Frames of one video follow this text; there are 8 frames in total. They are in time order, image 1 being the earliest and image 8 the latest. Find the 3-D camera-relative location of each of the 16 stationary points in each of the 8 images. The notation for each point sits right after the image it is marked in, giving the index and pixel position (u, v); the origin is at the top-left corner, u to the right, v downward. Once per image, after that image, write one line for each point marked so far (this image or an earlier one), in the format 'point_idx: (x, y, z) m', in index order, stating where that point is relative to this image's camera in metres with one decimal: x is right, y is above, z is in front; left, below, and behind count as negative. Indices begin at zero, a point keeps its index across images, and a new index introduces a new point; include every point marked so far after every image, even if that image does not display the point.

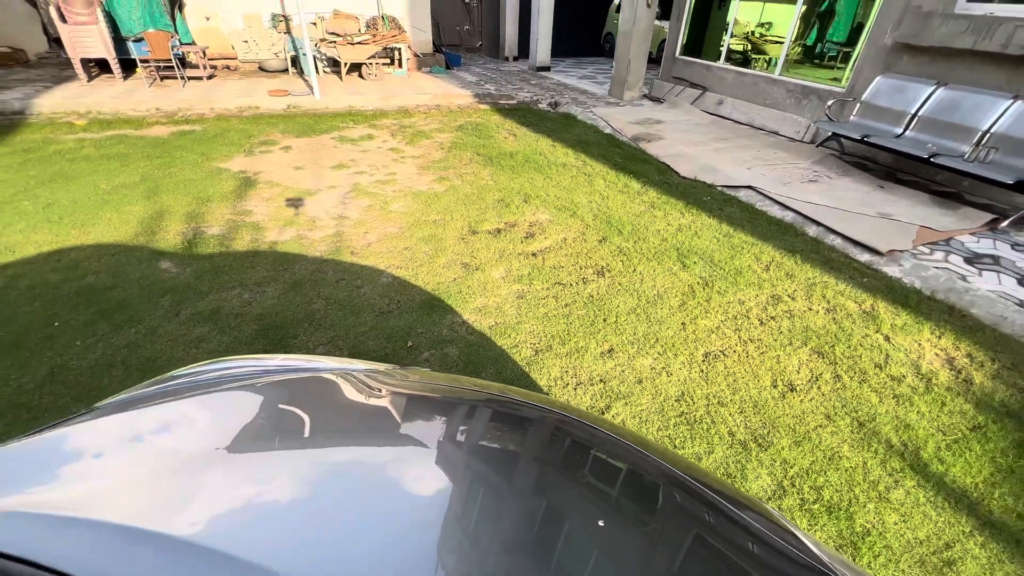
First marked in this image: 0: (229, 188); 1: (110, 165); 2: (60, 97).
0: (-2.3, +0.8, +3.7) m
1: (-3.6, +1.1, +4.1) m
2: (-5.6, +2.4, +5.7) m
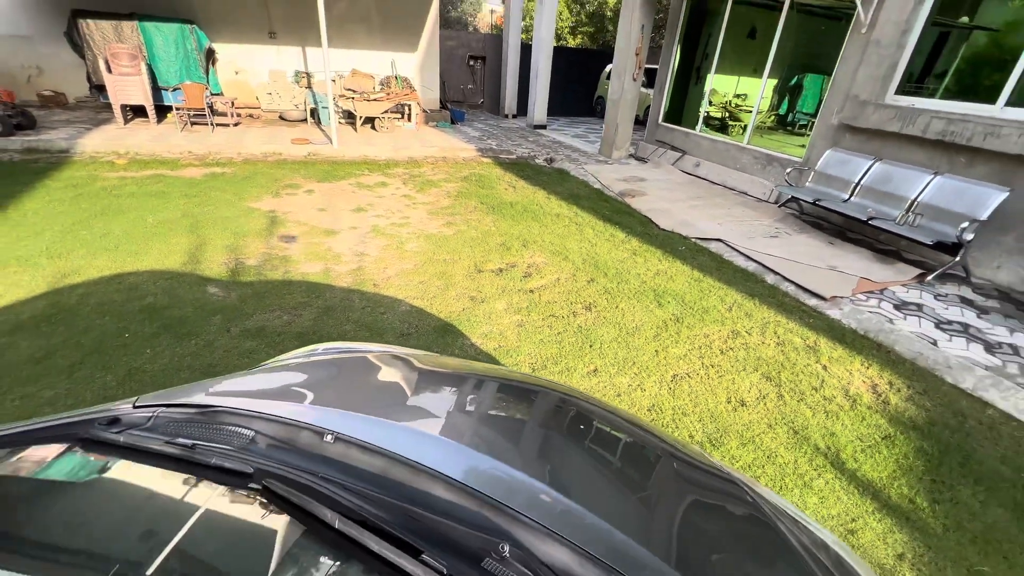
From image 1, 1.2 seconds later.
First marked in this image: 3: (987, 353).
0: (-2.3, +0.6, +4.2) m
1: (-3.6, +0.9, +4.6) m
2: (-5.6, +2.1, +6.2) m
3: (+2.9, -0.4, +2.8) m
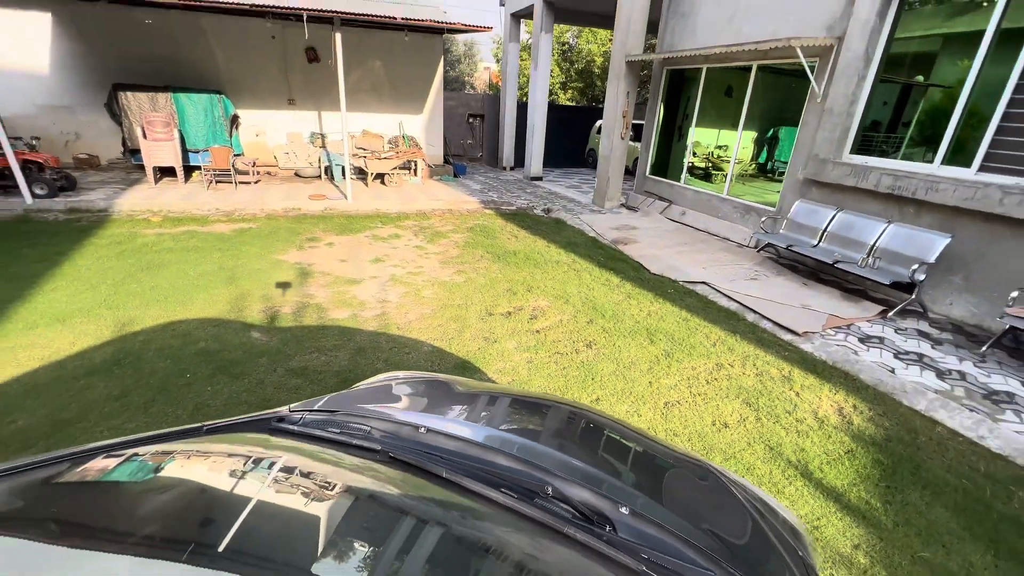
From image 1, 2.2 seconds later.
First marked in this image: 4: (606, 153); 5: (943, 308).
0: (-2.3, +0.1, +4.7) m
1: (-3.6, +0.4, +5.0) m
2: (-5.6, +1.4, +6.8) m
3: (+3.0, -0.6, +3.2) m
4: (+1.7, +2.4, +8.0) m
5: (+4.0, -0.2, +4.2) m
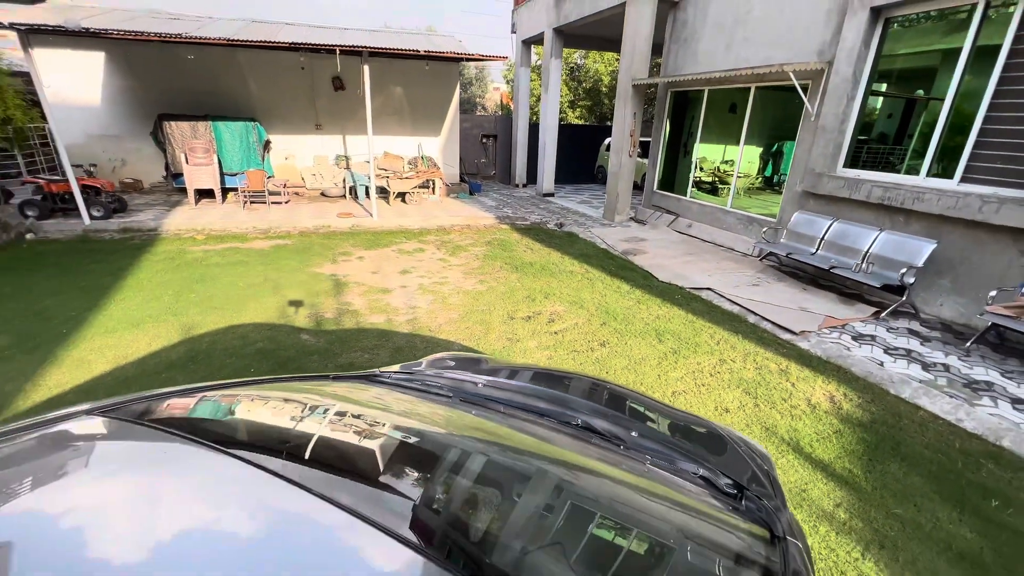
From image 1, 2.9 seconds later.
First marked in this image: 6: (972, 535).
0: (-2.1, 0.0, +5.1) m
1: (-3.4, +0.2, +5.5) m
2: (-5.4, +1.1, +7.4) m
3: (+3.2, -0.6, +3.5) m
4: (+1.9, +2.2, +8.4) m
5: (+4.2, -0.2, +4.5) m
6: (+2.2, -1.2, +2.2) m
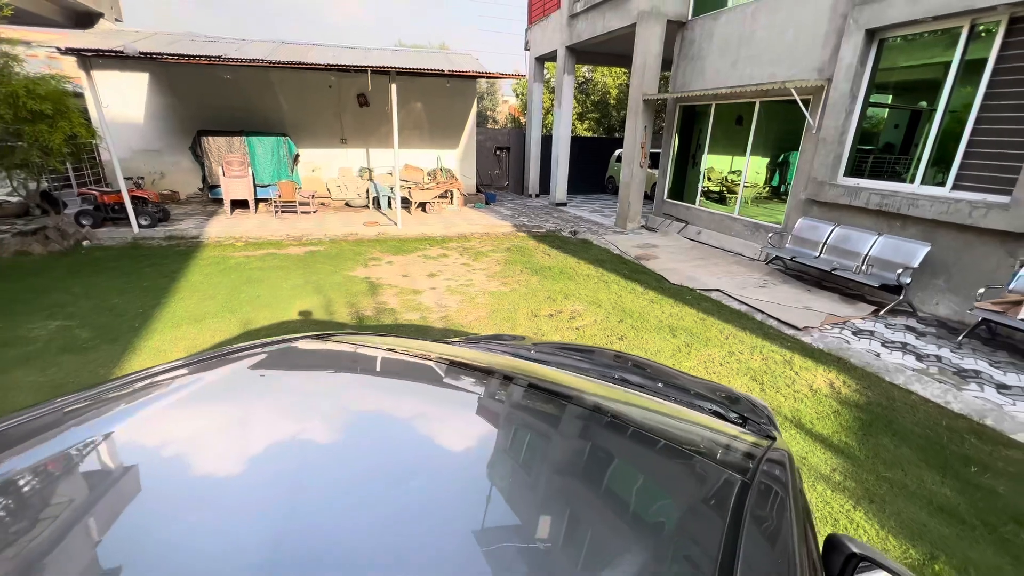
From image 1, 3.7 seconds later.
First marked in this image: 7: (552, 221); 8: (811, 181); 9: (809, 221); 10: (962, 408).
0: (-1.8, 0.0, +5.5) m
1: (-3.1, +0.2, +6.0) m
2: (-5.1, +1.1, +7.9) m
3: (+3.4, -0.6, +3.8) m
4: (+2.2, +2.1, +8.9) m
5: (+4.4, -0.2, +4.8) m
6: (+2.4, -1.1, +2.5) m
7: (+0.8, +1.4, +9.7) m
8: (+3.9, +1.4, +5.9) m
9: (+3.9, +0.9, +5.9) m
10: (+3.2, -0.9, +3.2) m
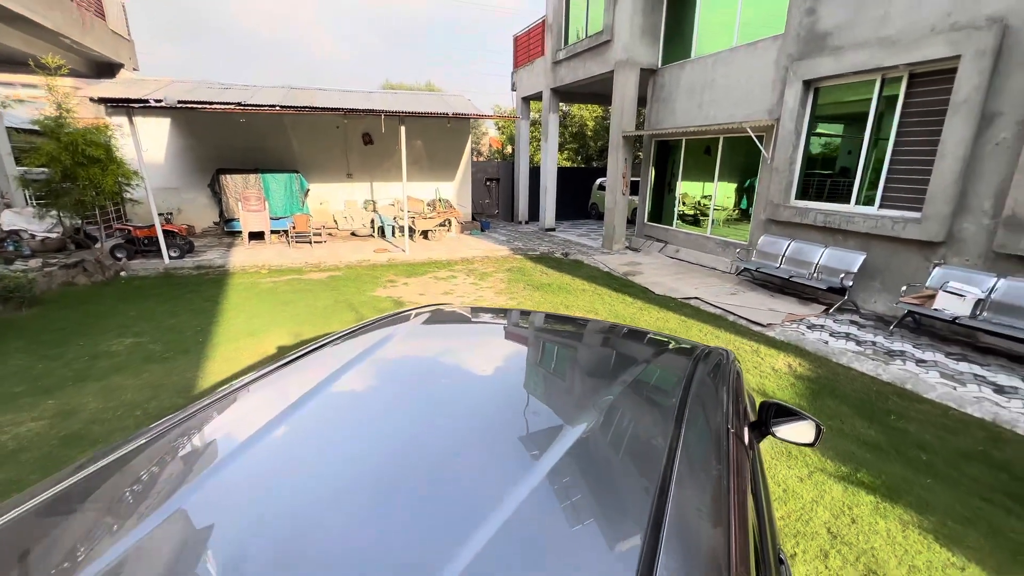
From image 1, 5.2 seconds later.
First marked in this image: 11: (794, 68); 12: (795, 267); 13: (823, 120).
0: (-1.7, -0.2, +6.2) m
1: (-3.0, -0.1, +6.6) m
2: (-5.1, +0.6, +8.5) m
3: (+3.6, -0.6, +4.7) m
4: (+2.1, +1.8, +9.9) m
5: (+4.5, -0.2, +5.7) m
6: (+2.7, -1.1, +3.3) m
7: (+0.7, +1.0, +10.6) m
8: (+3.9, +1.3, +6.9) m
9: (+4.0, +0.8, +6.9) m
10: (+3.4, -0.8, +4.1) m
11: (+4.0, +3.1, +6.3) m
12: (+4.0, +0.3, +6.3) m
13: (+4.3, +2.3, +6.3) m
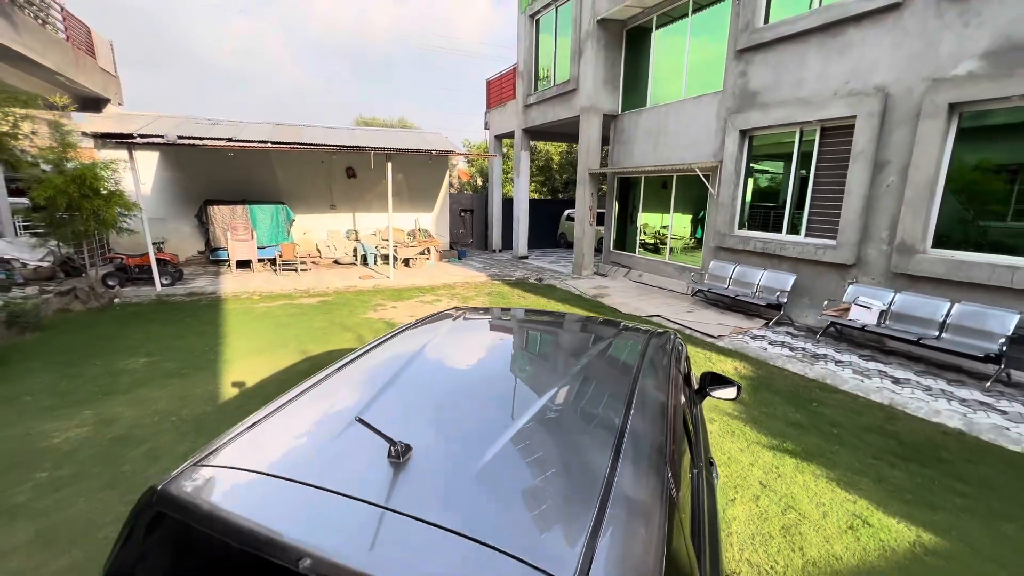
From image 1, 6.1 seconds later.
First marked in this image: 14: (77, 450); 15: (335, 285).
0: (-2.0, -0.6, +6.8) m
1: (-3.3, -0.5, +7.1) m
2: (-5.5, +0.1, +8.8) m
3: (+3.5, -0.8, +5.6) m
4: (+1.6, +1.2, +10.8) m
5: (+4.3, -0.5, +6.7) m
6: (+2.6, -1.2, +4.1) m
7: (+0.2, +0.4, +11.4) m
8: (+3.6, +1.0, +7.9) m
9: (+3.6, +0.5, +7.9) m
10: (+3.3, -1.0, +5.0) m
11: (+3.6, +2.8, +7.5) m
12: (+3.7, 0.0, +7.3) m
13: (+4.0, +2.1, +7.4) m
14: (-3.3, -1.2, +3.4) m
15: (-3.6, +0.1, +9.2) m
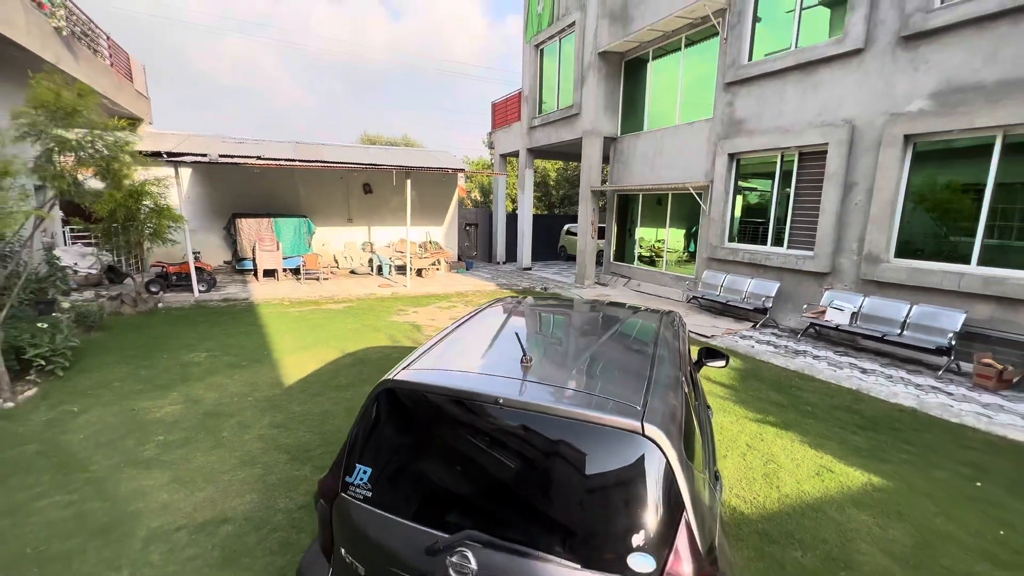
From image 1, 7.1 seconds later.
0: (-1.7, -0.7, +7.5) m
1: (-3.0, -0.6, +7.8) m
2: (-5.3, -0.1, +9.5) m
3: (+3.7, -0.8, +6.4) m
4: (+1.8, +1.0, +11.6) m
5: (+4.6, -0.6, +7.5) m
6: (+2.9, -1.2, +4.9) m
7: (+0.3, +0.2, +12.1) m
8: (+3.8, +0.8, +8.8) m
9: (+3.8, +0.3, +8.7) m
10: (+3.6, -1.0, +5.7) m
11: (+3.9, +2.7, +8.3) m
12: (+3.9, -0.1, +8.1) m
13: (+4.3, +1.9, +8.3) m
14: (-3.0, -1.2, +4.1) m
15: (-3.4, -0.1, +9.9) m
